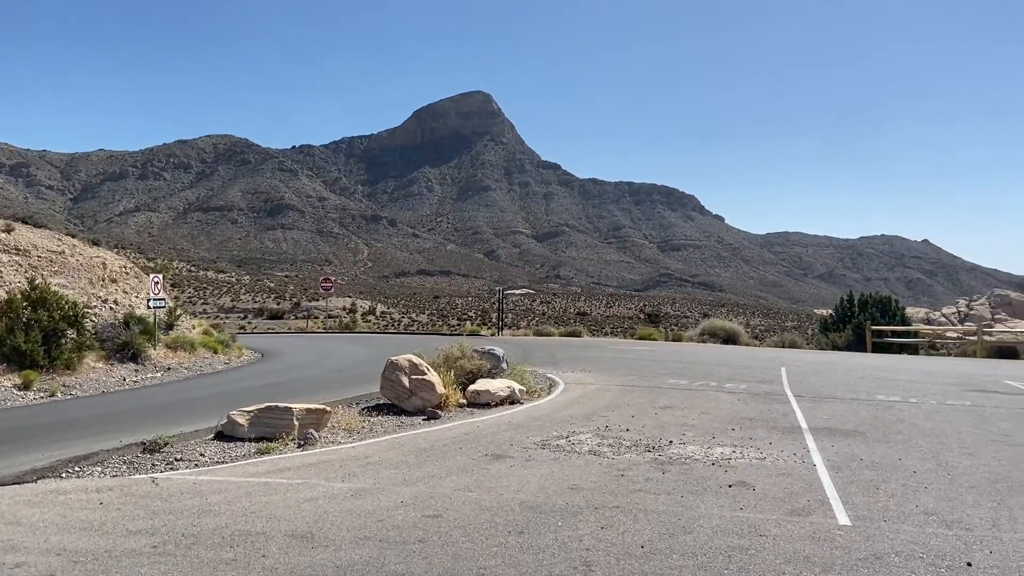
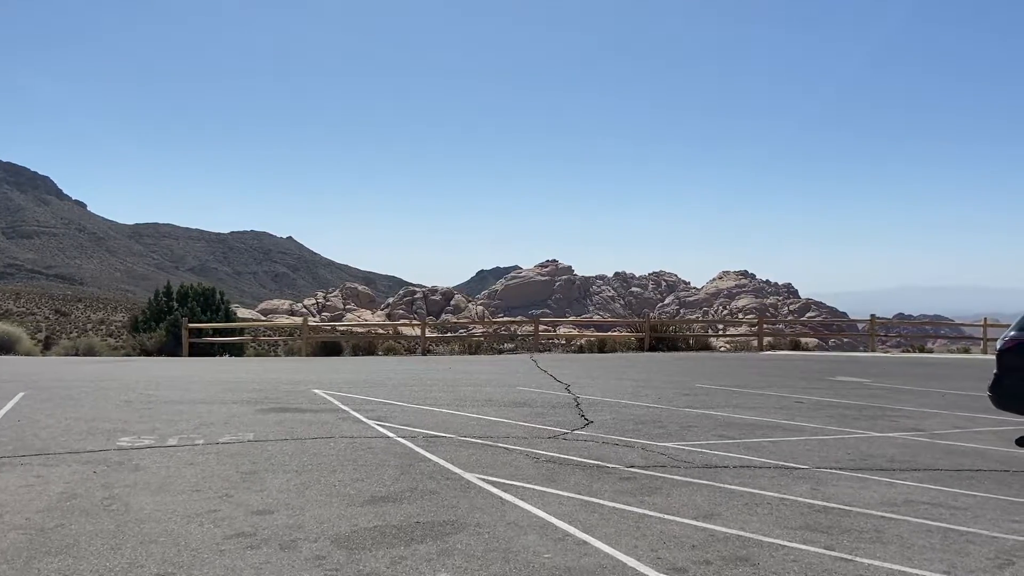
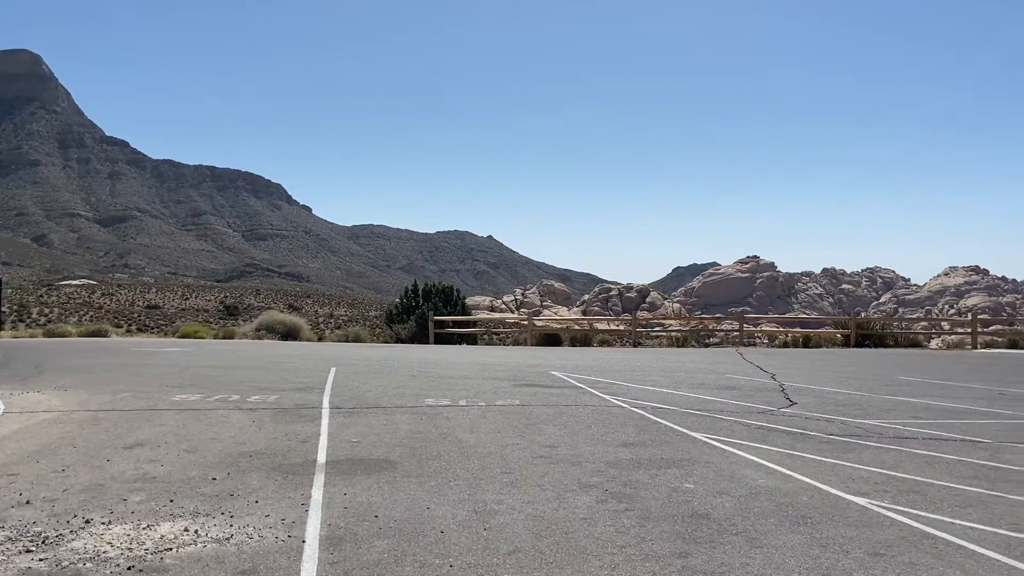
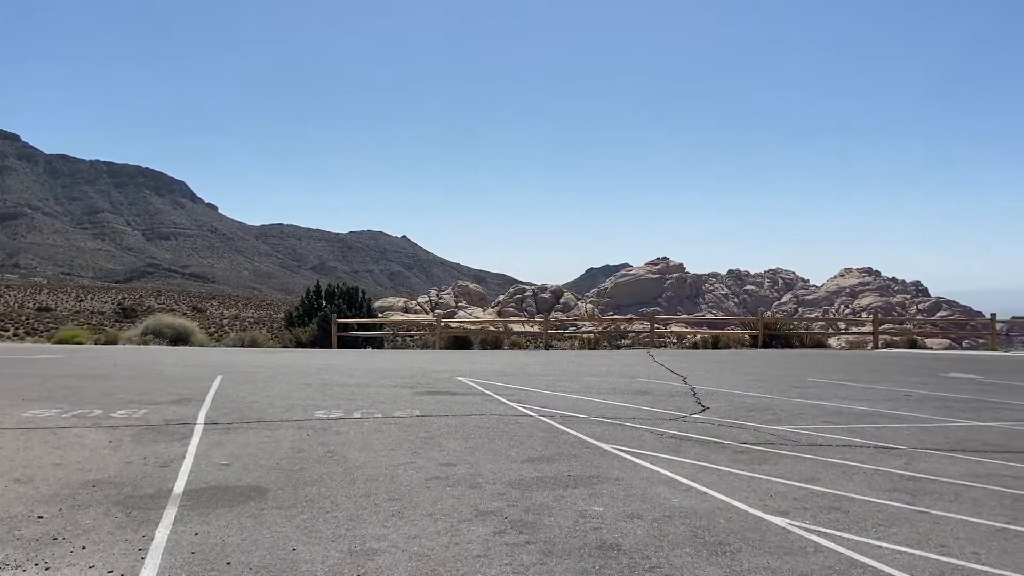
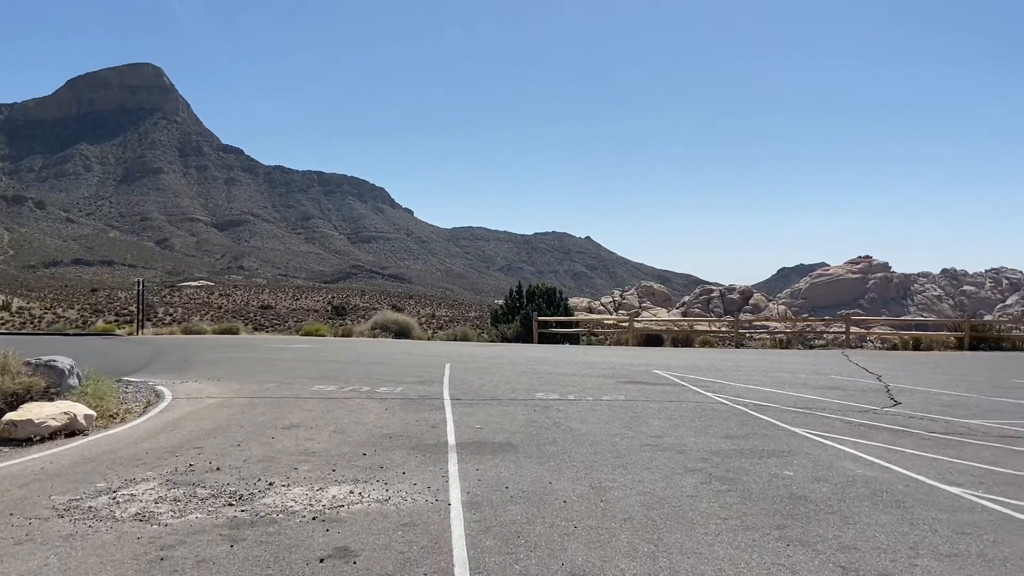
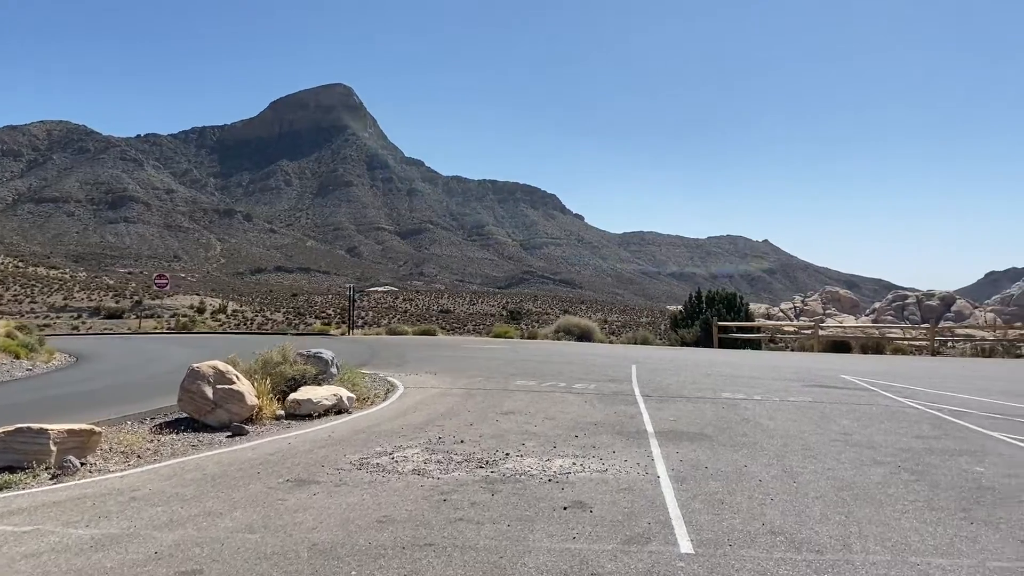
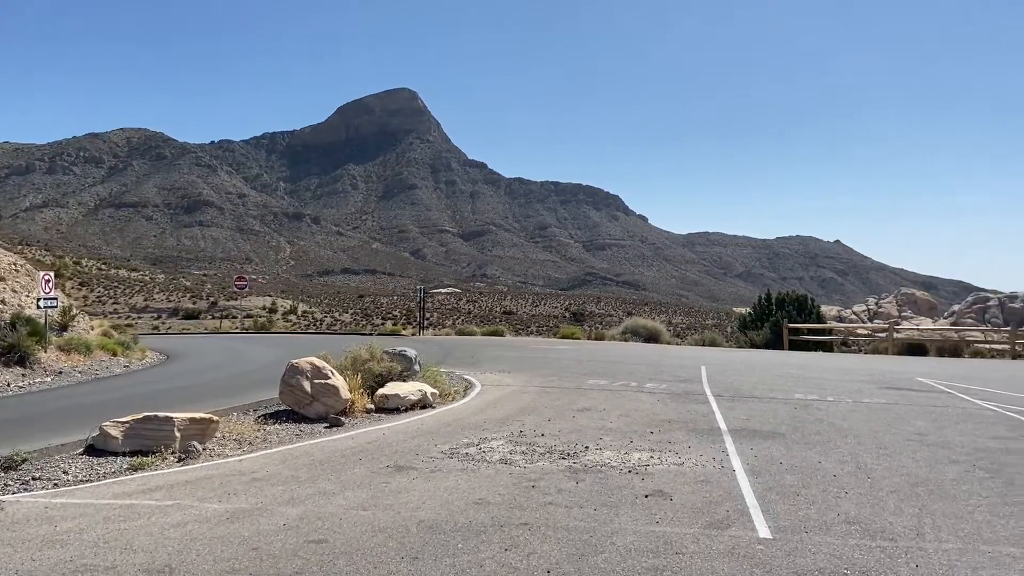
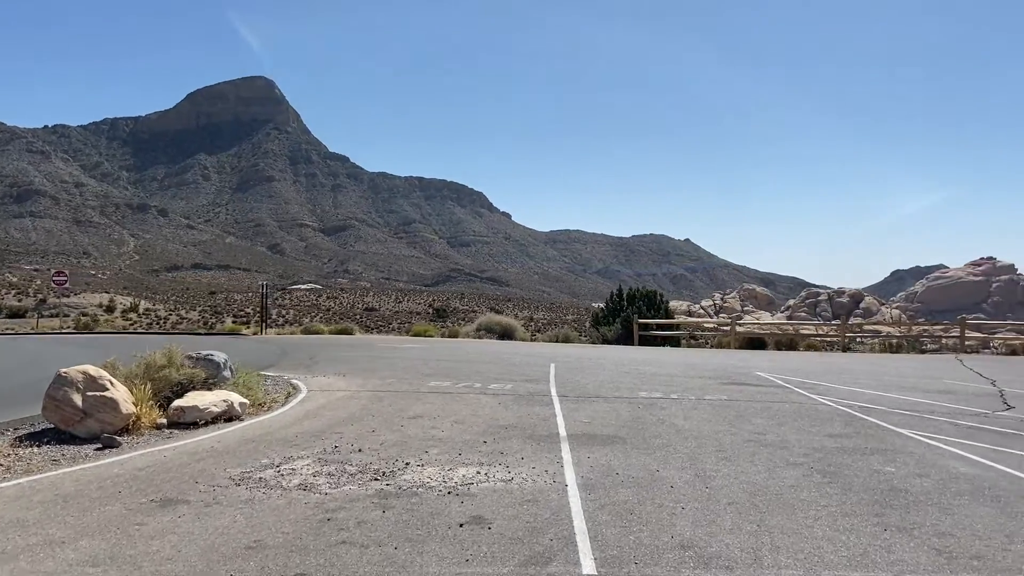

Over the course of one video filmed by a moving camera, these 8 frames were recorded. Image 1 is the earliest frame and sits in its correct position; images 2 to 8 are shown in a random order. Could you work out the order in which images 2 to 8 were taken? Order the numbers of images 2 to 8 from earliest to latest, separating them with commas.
7, 6, 8, 5, 3, 4, 2
